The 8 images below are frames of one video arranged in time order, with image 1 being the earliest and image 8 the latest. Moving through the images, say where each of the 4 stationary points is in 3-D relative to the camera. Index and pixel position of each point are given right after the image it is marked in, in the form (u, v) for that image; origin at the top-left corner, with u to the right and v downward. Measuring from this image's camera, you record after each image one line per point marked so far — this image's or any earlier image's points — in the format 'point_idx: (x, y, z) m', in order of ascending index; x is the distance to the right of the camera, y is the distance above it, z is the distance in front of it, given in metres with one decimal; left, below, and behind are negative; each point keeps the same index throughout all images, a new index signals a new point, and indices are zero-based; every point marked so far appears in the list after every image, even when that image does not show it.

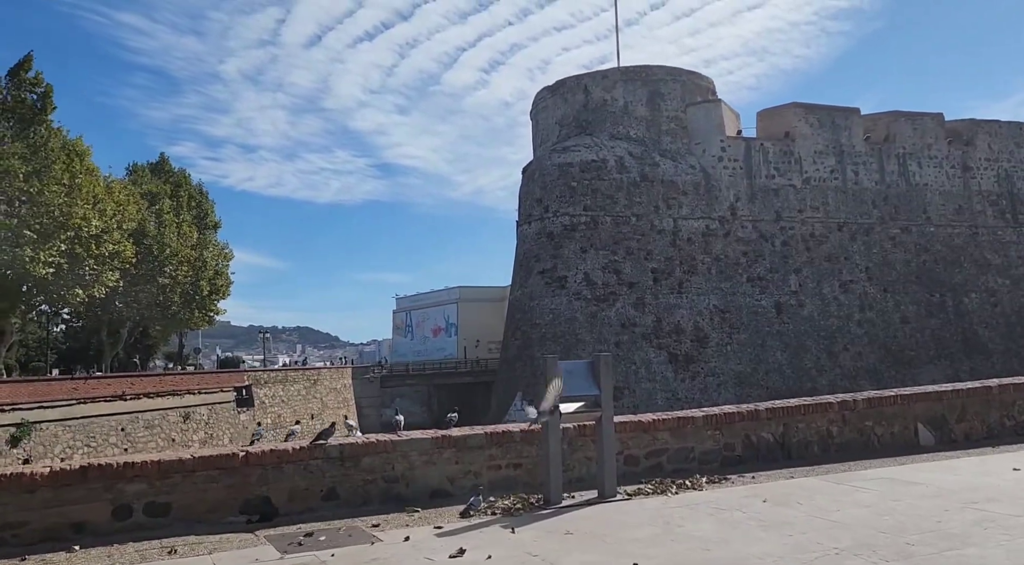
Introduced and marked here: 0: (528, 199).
0: (+0.4, +2.2, +19.1) m
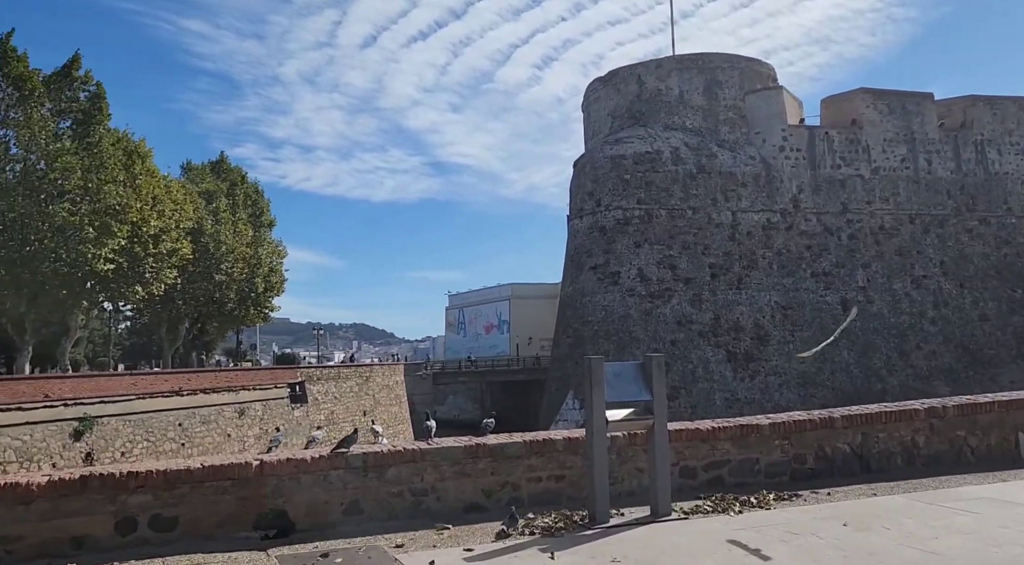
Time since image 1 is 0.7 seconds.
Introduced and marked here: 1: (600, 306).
0: (+1.7, +2.3, +18.6) m
1: (+2.1, -0.6, +17.4) m
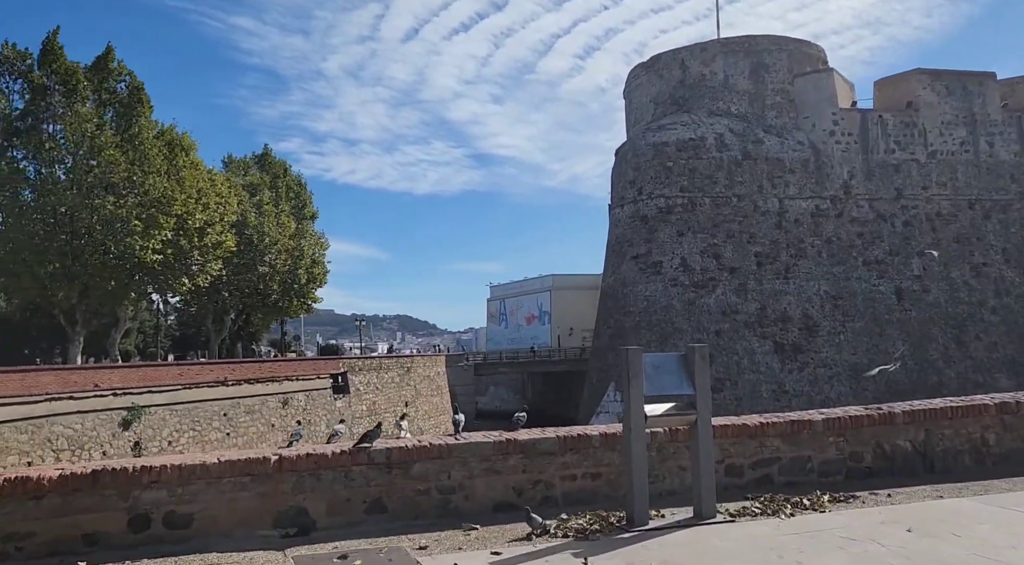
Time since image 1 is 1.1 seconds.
0: (+2.7, +2.5, +18.3) m
1: (+3.0, -0.3, +17.0) m
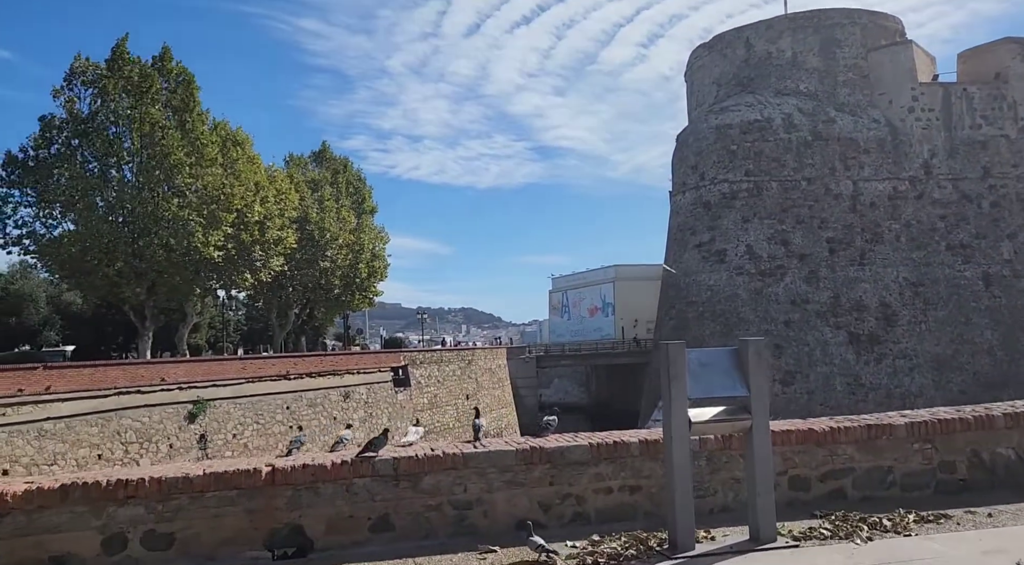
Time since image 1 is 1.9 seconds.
0: (+4.0, +2.7, +17.6) m
1: (+4.3, -0.1, +16.3) m
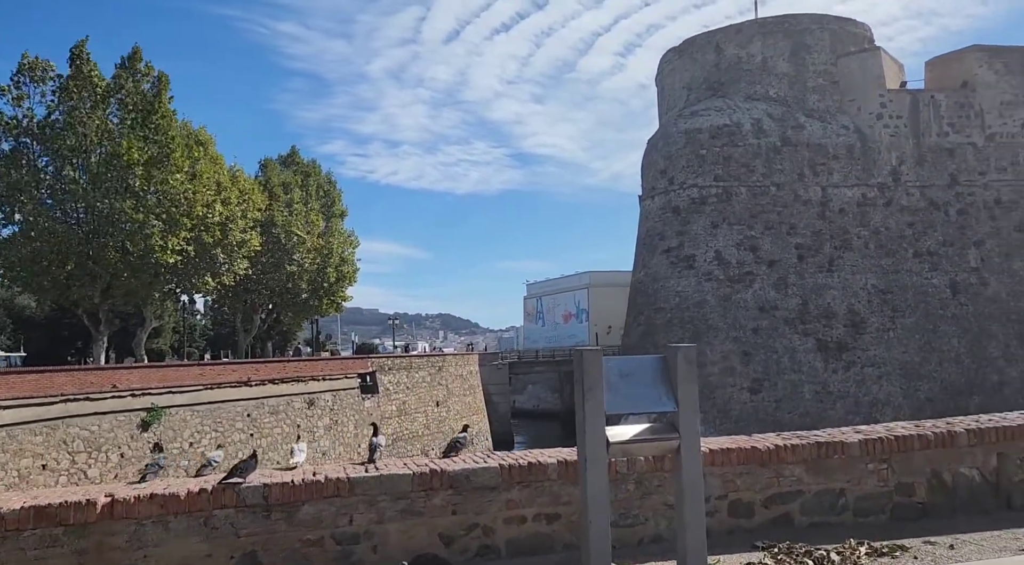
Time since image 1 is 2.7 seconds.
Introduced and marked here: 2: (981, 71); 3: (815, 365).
0: (+3.3, +2.6, +17.4) m
1: (+3.5, -0.2, +16.1) m
2: (+10.4, +4.7, +16.4) m
3: (+6.1, -1.7, +15.0) m
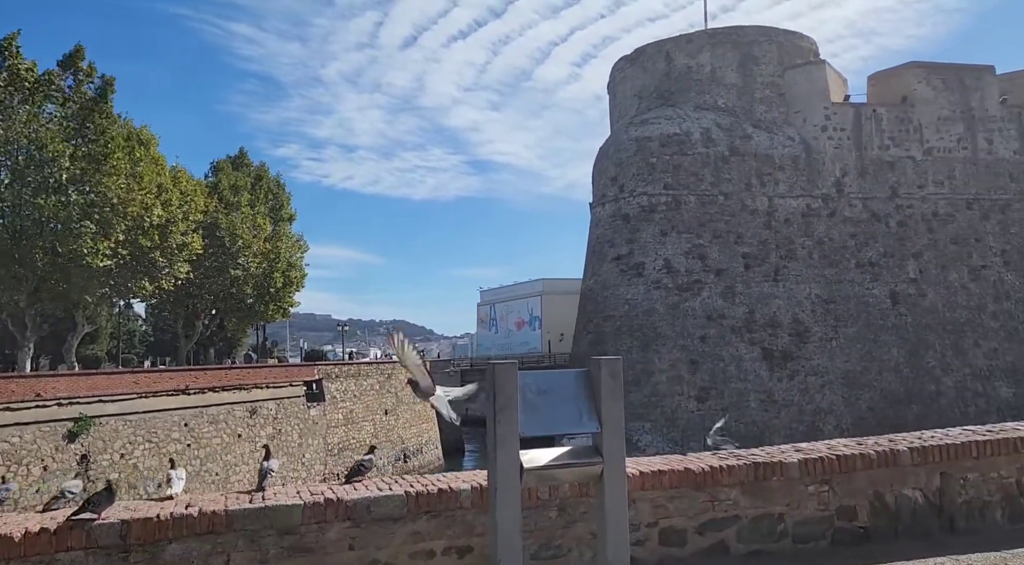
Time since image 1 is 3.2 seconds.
0: (+2.1, +2.4, +17.3) m
1: (+2.4, -0.4, +16.1) m
2: (+9.3, +4.5, +16.8) m
3: (+5.1, -1.9, +15.1) m
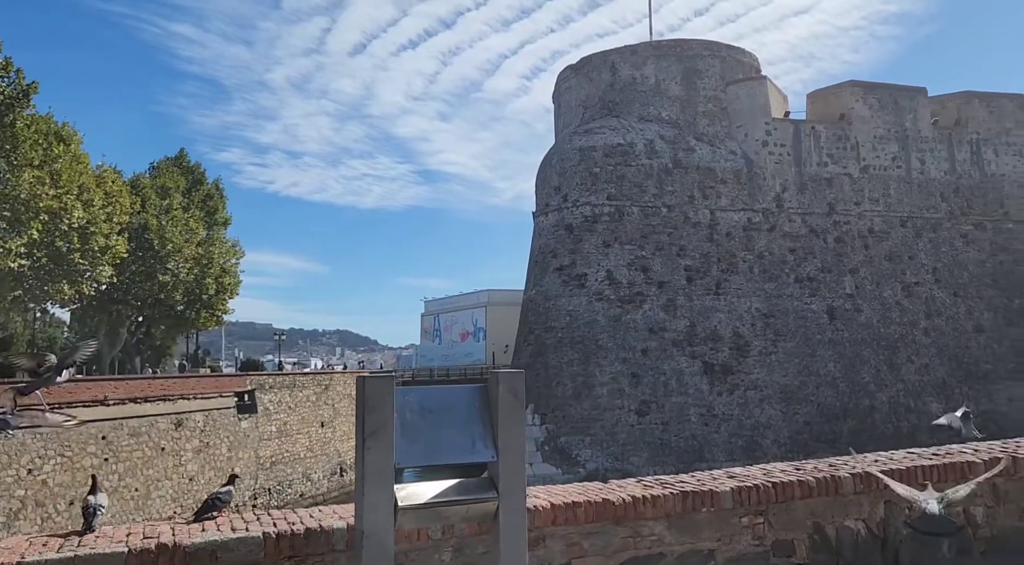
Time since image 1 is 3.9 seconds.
0: (+0.8, +2.2, +17.1) m
1: (+1.1, -0.6, +15.8) m
2: (+8.0, +4.1, +17.1) m
3: (+3.8, -2.1, +15.0) m
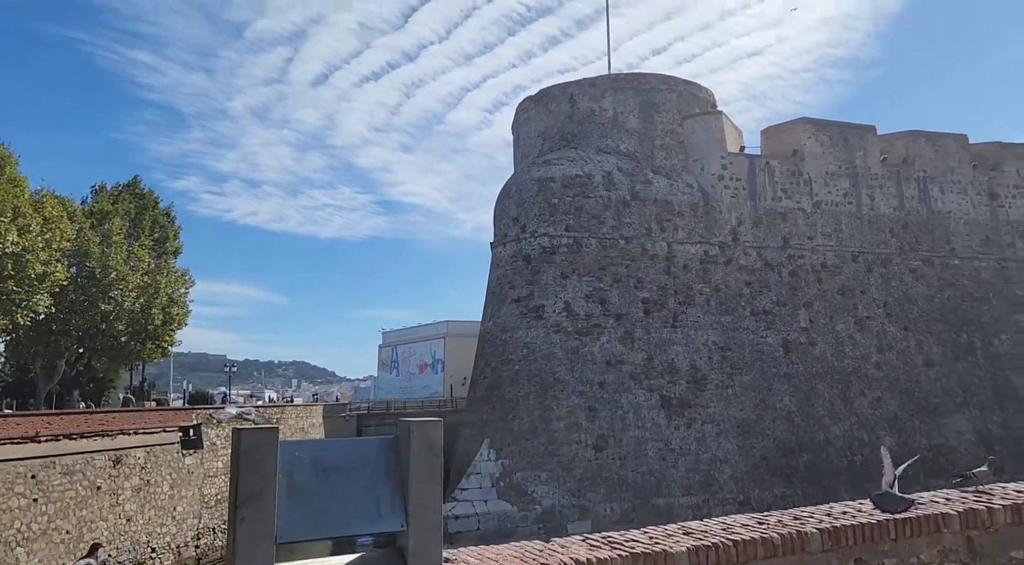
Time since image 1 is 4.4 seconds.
0: (-0.2, +1.5, +16.9) m
1: (+0.2, -1.3, +15.5) m
2: (+7.0, +3.3, +17.4) m
3: (+2.9, -2.8, +14.8) m
